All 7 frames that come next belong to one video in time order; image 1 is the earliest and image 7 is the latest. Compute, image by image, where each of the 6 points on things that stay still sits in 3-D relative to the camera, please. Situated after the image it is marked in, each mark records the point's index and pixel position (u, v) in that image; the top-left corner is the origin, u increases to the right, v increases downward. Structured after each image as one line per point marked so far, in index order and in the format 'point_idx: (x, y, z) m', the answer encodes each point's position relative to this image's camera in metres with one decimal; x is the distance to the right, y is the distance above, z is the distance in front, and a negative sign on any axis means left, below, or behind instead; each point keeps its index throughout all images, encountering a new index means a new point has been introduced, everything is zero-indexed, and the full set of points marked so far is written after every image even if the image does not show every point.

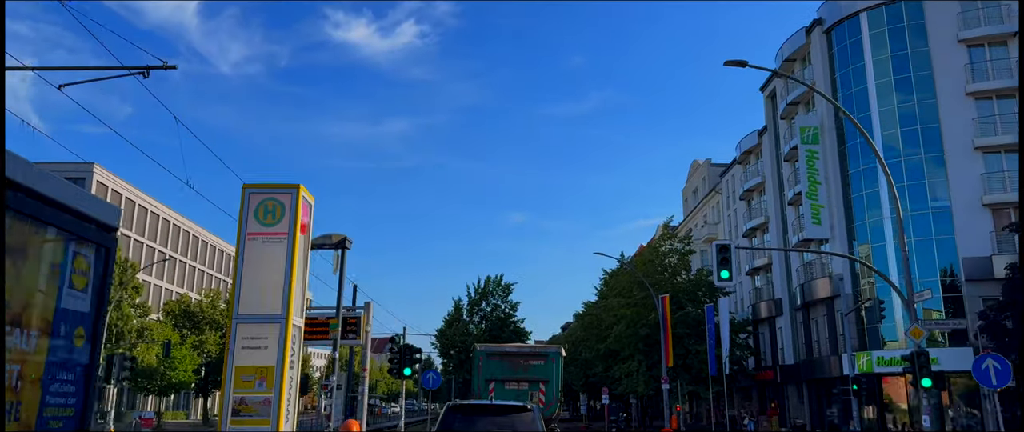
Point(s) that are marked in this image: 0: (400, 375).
0: (-2.9, -4.2, +18.2) m
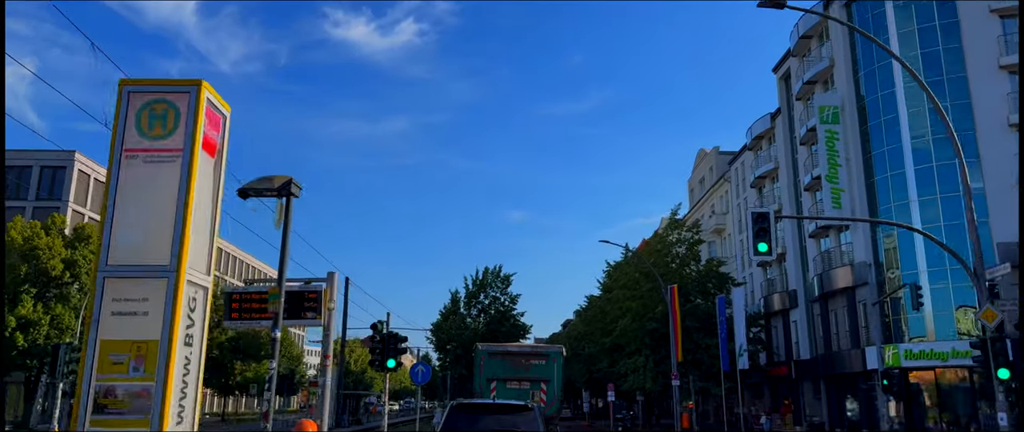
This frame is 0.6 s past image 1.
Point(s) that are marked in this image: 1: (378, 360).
0: (-2.9, -3.4, +15.8) m
1: (-3.0, -3.3, +15.8) m
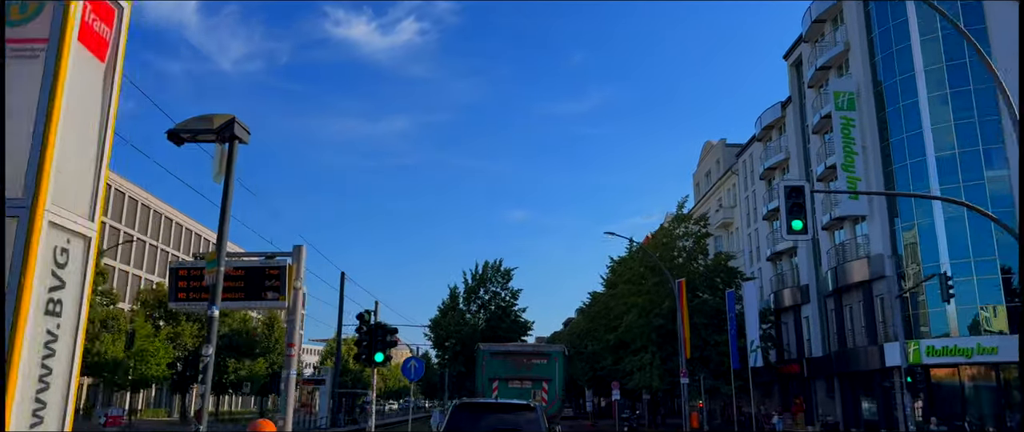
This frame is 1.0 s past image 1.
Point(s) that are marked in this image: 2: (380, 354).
0: (-2.9, -3.0, +14.3) m
1: (-3.0, -2.8, +14.3) m
2: (-2.7, -2.8, +14.2) m
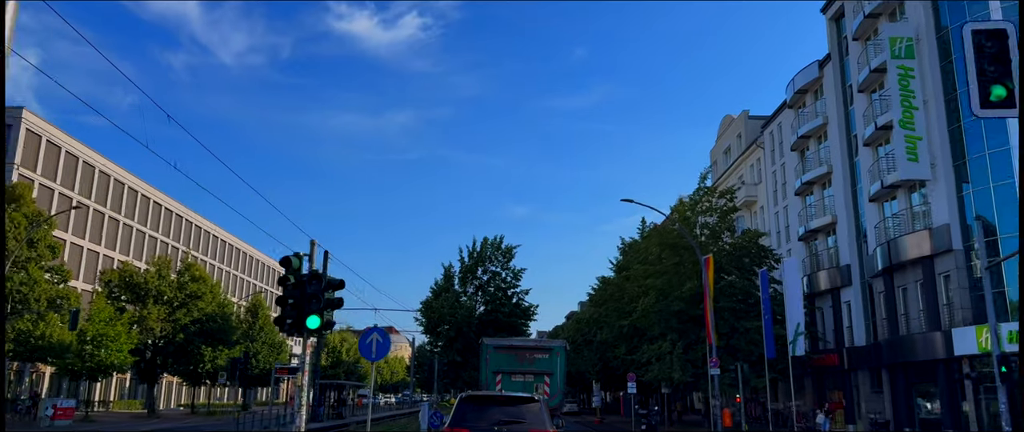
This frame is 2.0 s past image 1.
0: (-2.9, -1.6, +9.6) m
1: (-3.0, -1.4, +9.6) m
2: (-2.7, -1.4, +9.5) m
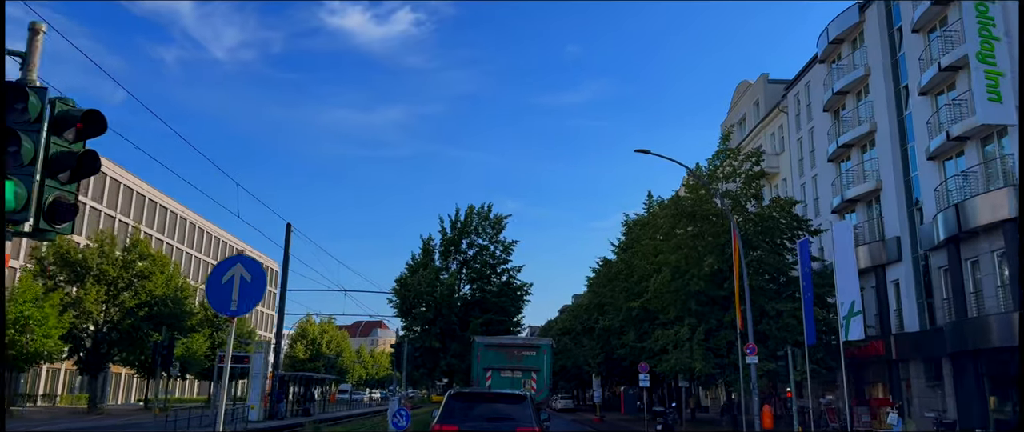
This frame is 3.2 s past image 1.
0: (-3.0, 0.0, +4.2) m
1: (-3.1, +0.2, +4.2) m
2: (-2.8, +0.2, +4.0) m
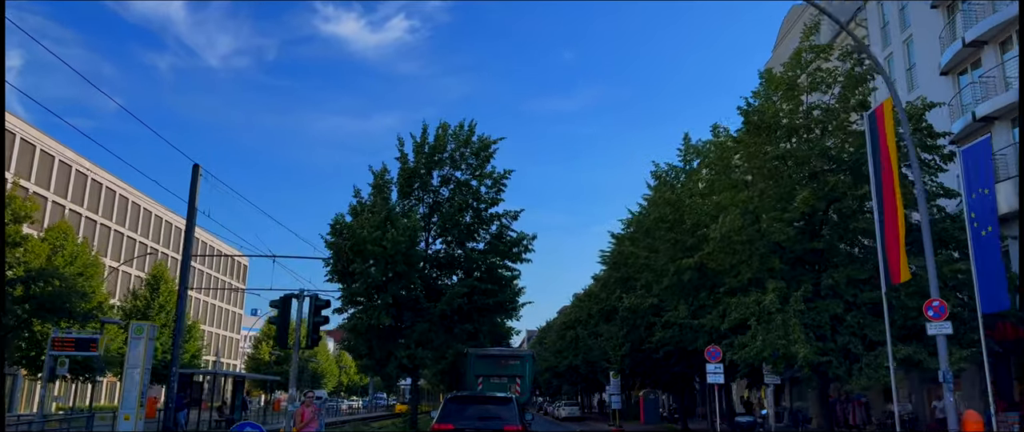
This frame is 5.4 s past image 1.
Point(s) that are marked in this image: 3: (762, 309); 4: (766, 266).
0: (-3.0, +2.7, -5.9) m
1: (-3.2, +2.9, -5.9) m
2: (-2.8, +2.9, -6.1) m
3: (+6.6, -2.5, +18.8) m
4: (+7.2, -1.4, +20.0) m
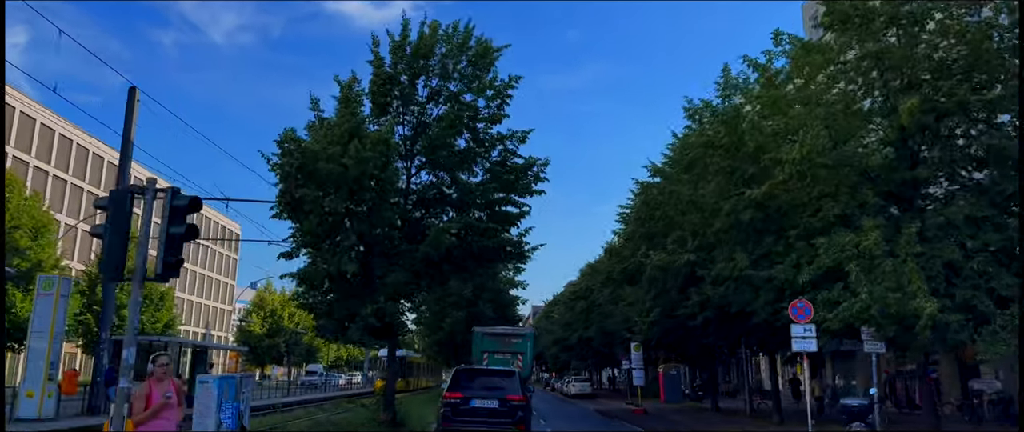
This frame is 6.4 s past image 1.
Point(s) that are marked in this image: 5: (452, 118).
0: (-3.1, +3.7, -10.9) m
1: (-3.2, +3.9, -10.9) m
2: (-2.9, +3.9, -11.1) m
3: (+6.7, -0.8, +13.9) m
4: (+7.4, +0.4, +15.1) m
5: (-1.3, +2.3, +16.9) m
